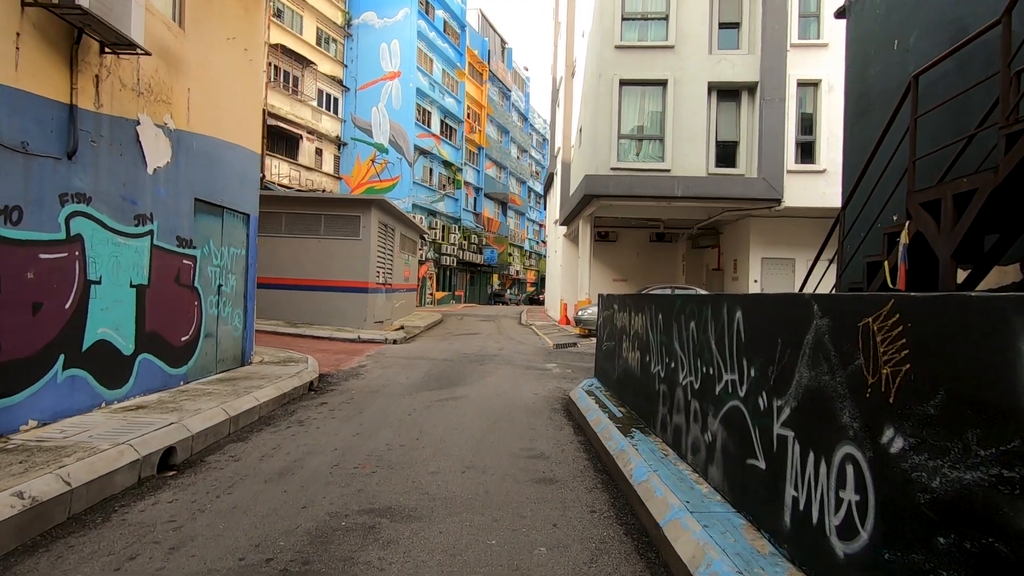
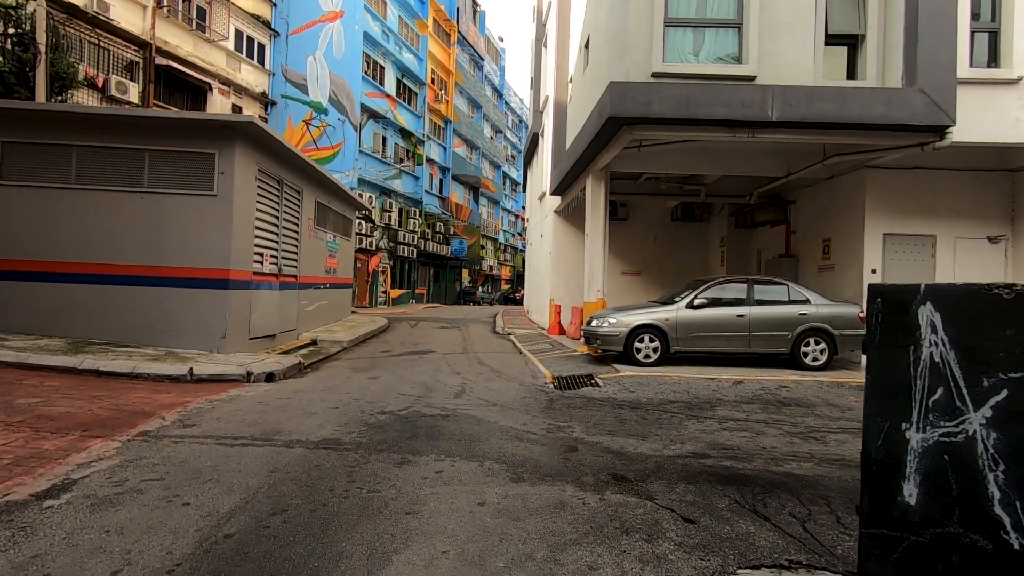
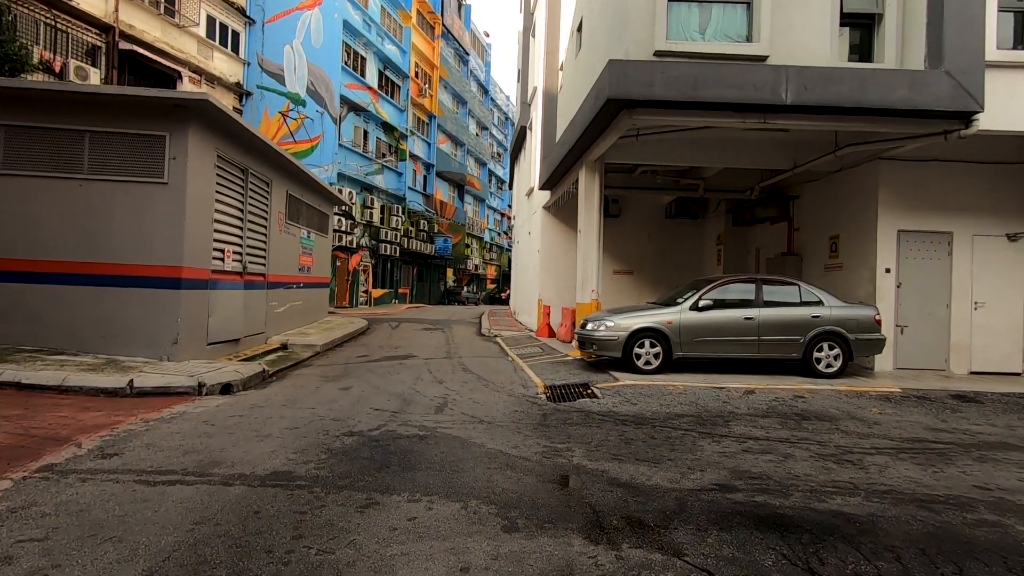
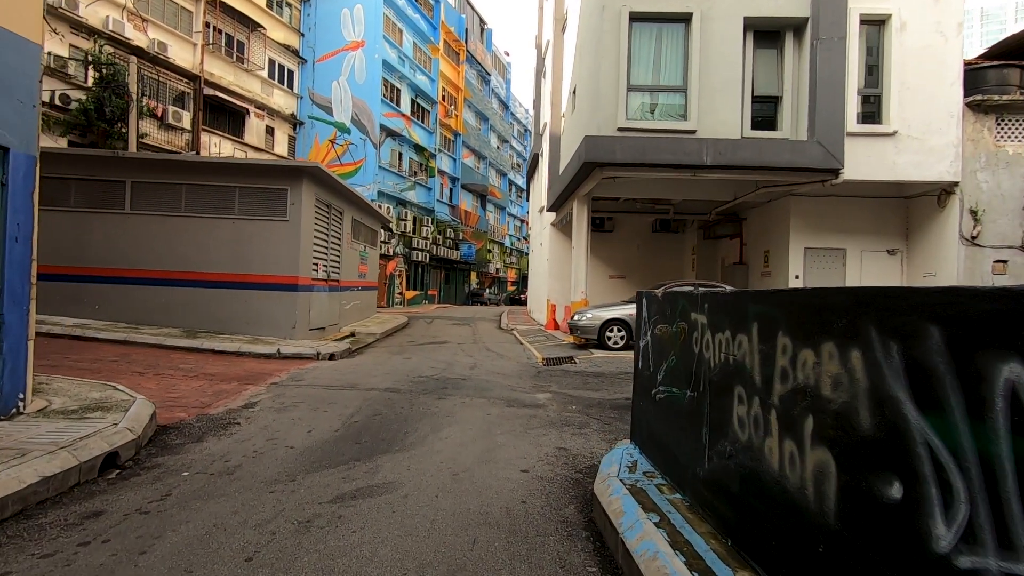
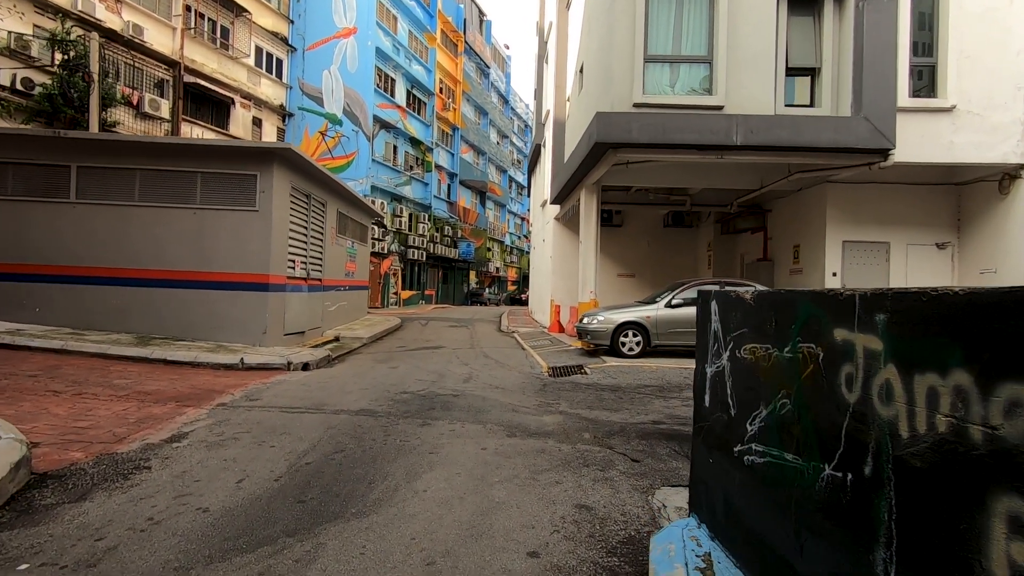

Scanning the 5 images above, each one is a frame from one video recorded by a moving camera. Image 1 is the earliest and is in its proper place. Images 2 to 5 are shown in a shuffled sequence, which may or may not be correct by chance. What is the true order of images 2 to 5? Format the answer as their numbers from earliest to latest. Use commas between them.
4, 5, 2, 3
